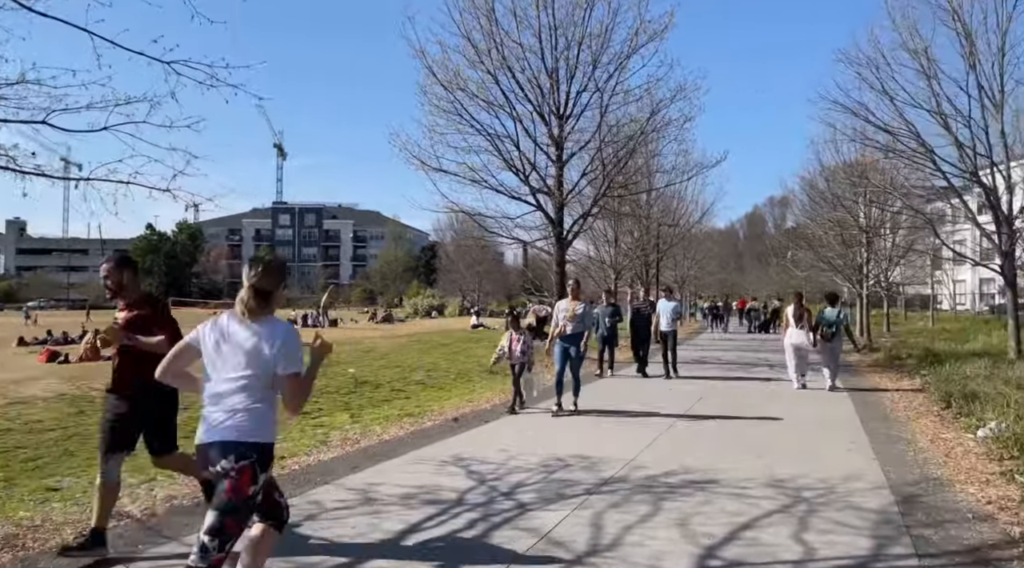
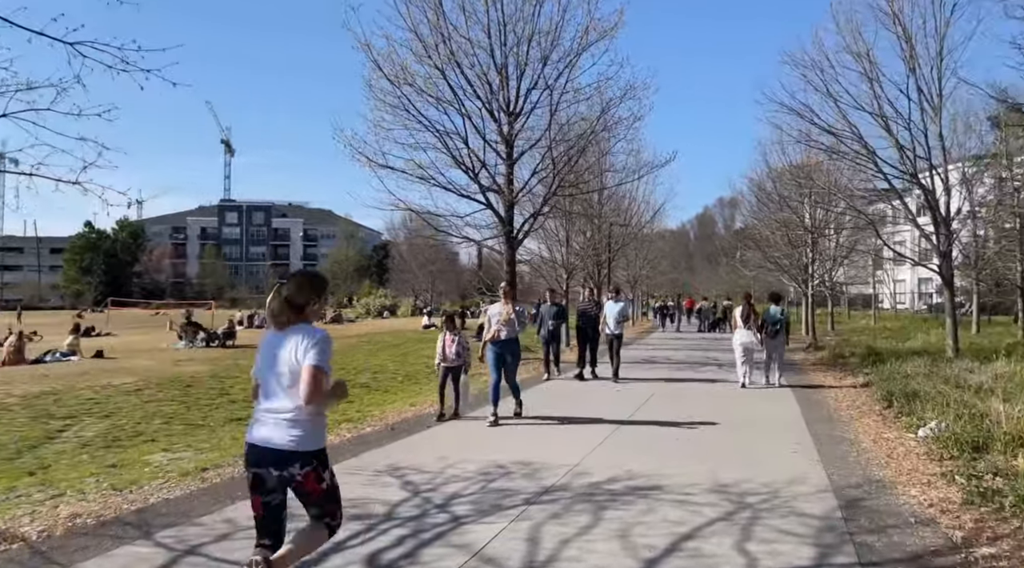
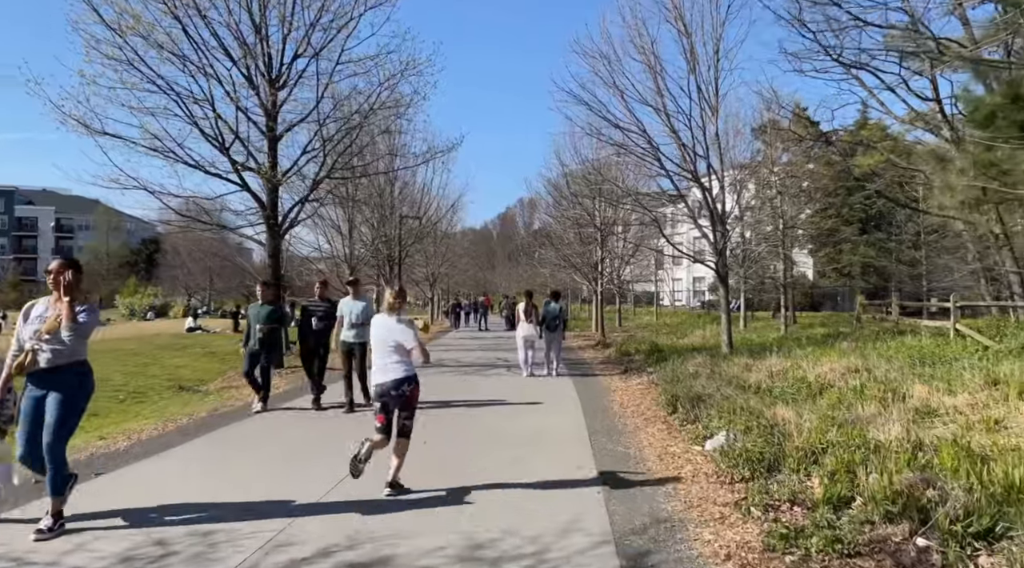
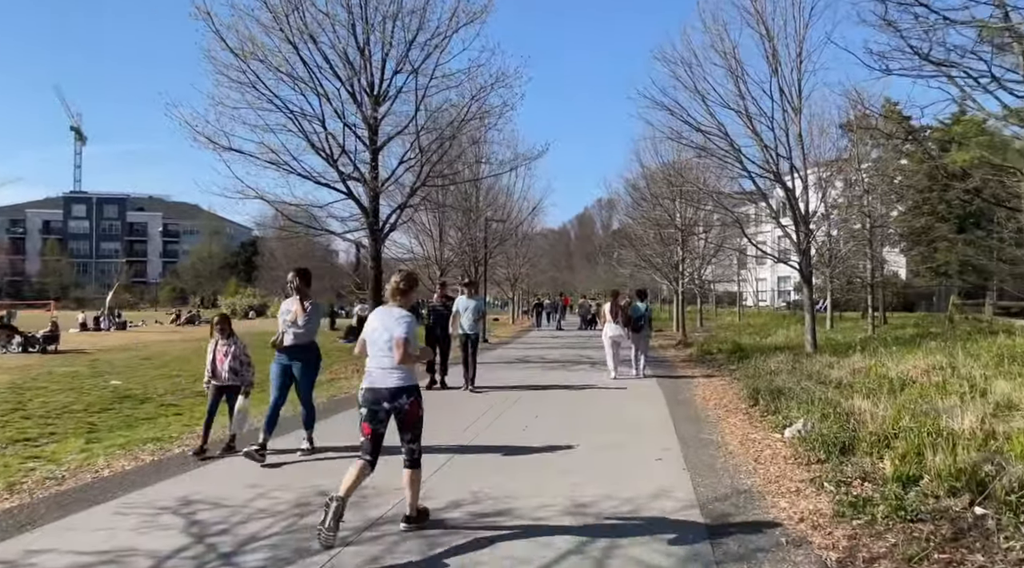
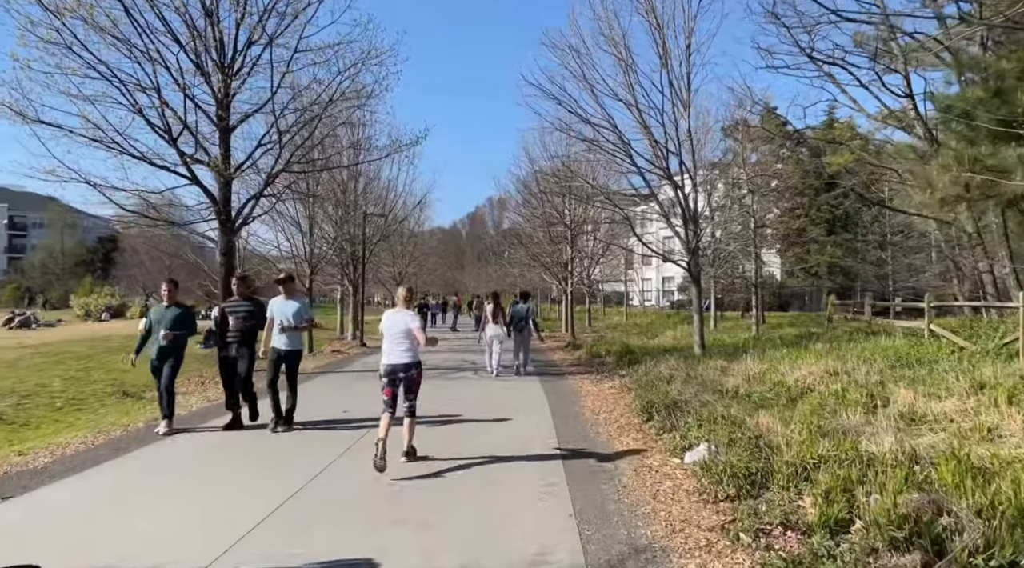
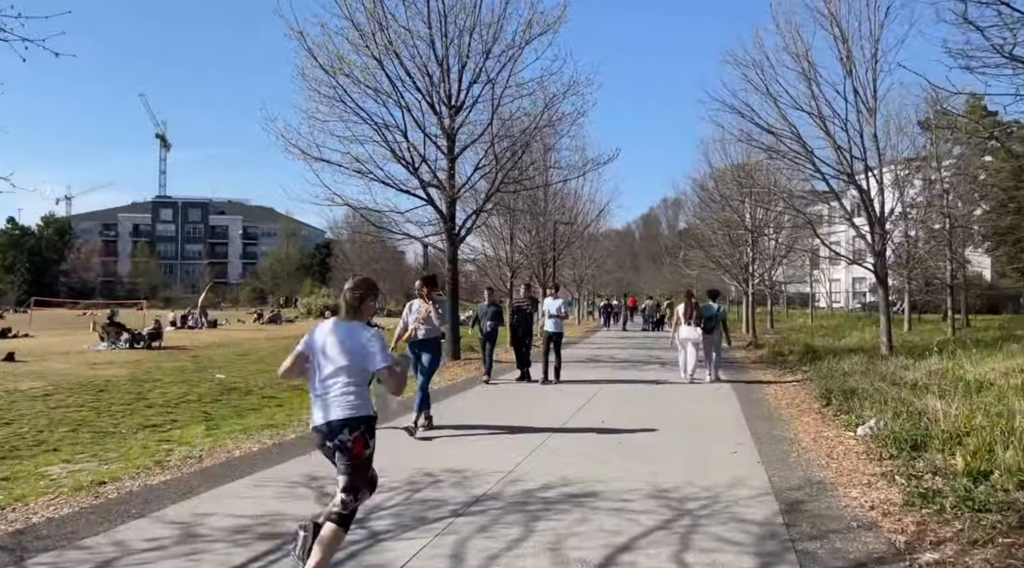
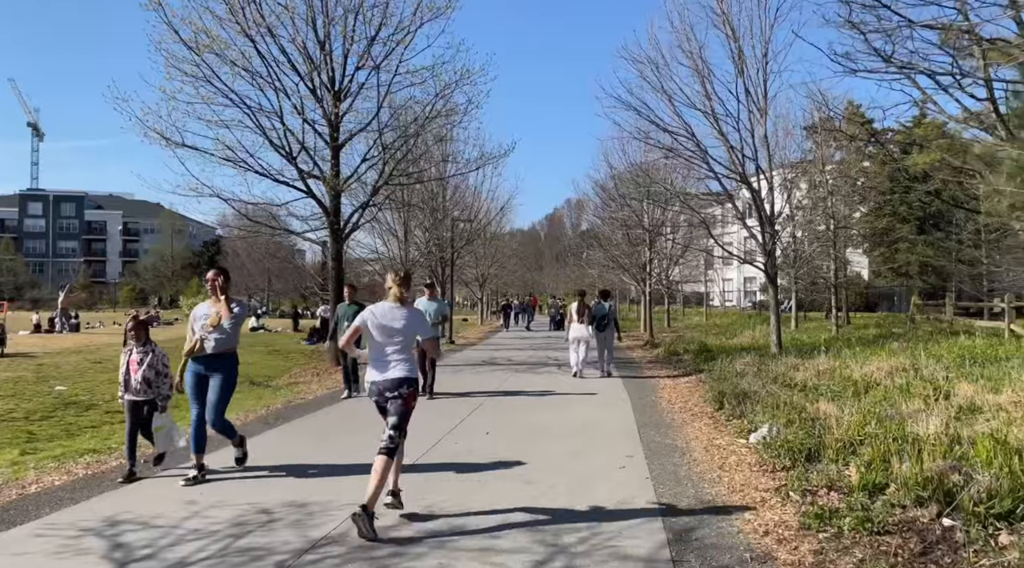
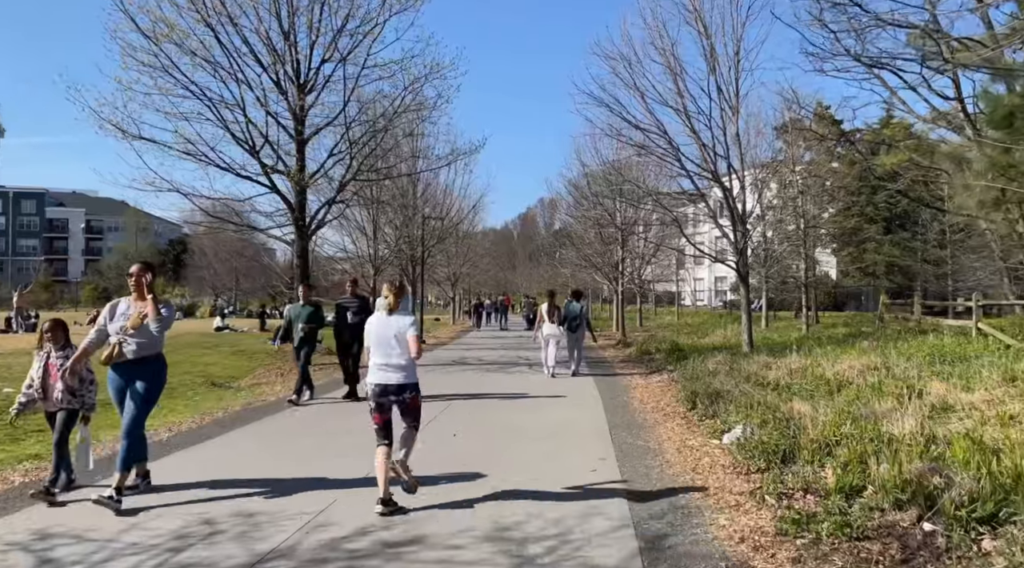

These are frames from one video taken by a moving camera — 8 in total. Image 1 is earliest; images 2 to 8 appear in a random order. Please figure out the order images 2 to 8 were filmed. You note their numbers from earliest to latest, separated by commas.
2, 6, 4, 7, 8, 3, 5
